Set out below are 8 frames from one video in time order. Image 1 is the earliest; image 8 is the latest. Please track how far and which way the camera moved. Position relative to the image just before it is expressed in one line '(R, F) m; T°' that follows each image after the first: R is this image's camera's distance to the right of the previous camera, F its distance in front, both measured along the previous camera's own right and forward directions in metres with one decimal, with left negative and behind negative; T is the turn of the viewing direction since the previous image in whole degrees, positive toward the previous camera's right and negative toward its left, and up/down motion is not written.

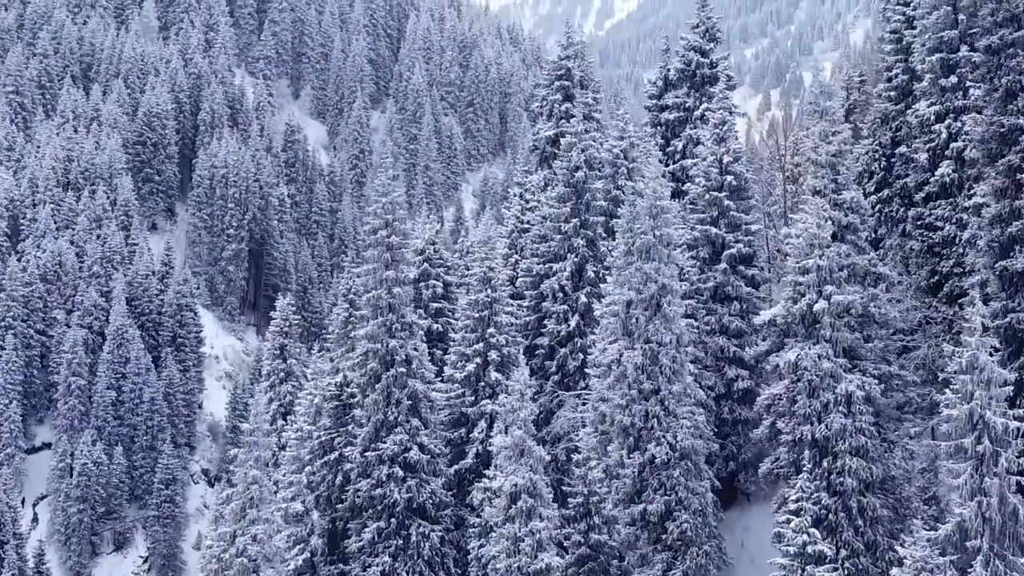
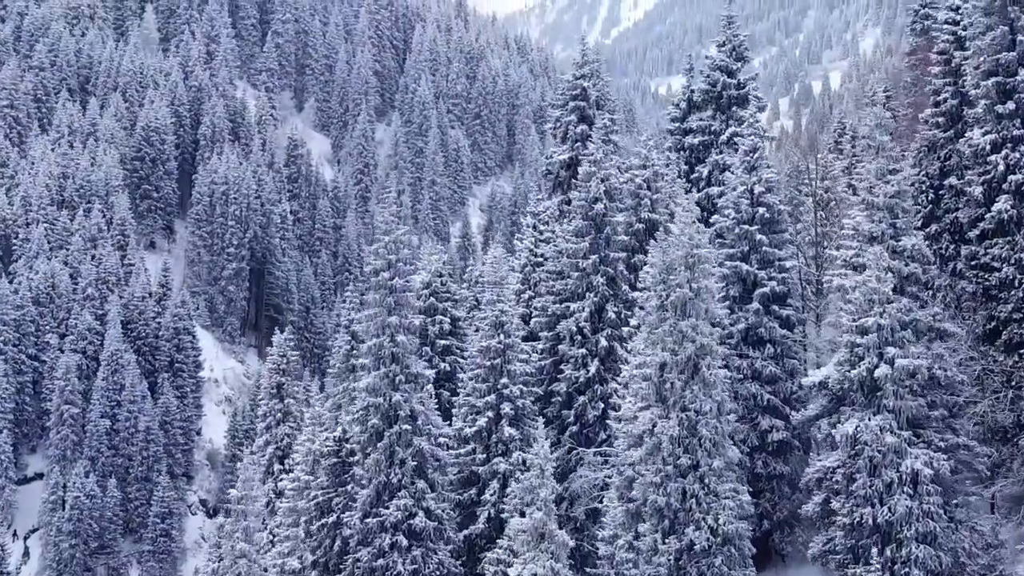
(-0.2, +2.7) m; 0°
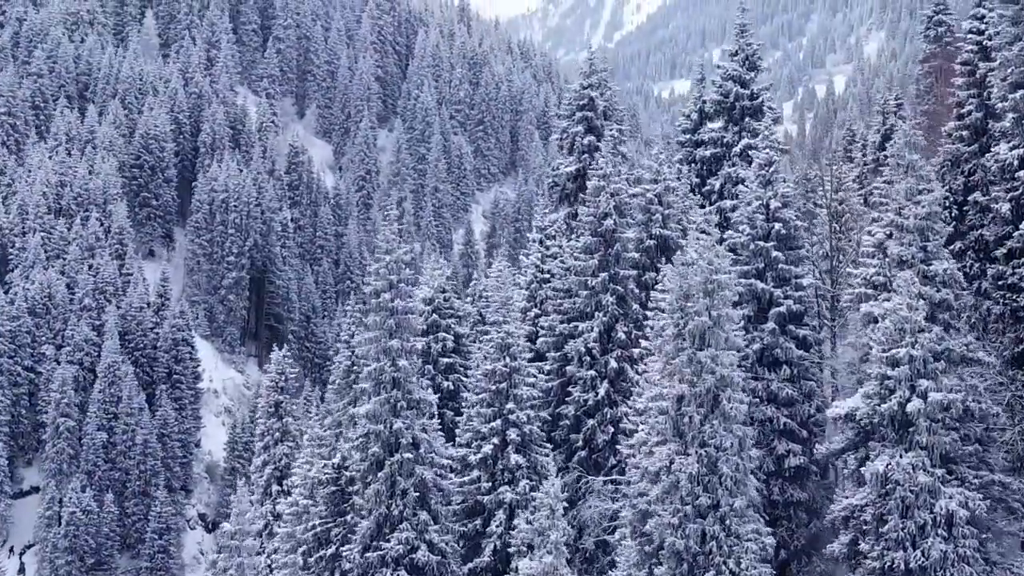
(-0.1, +1.2) m; 0°
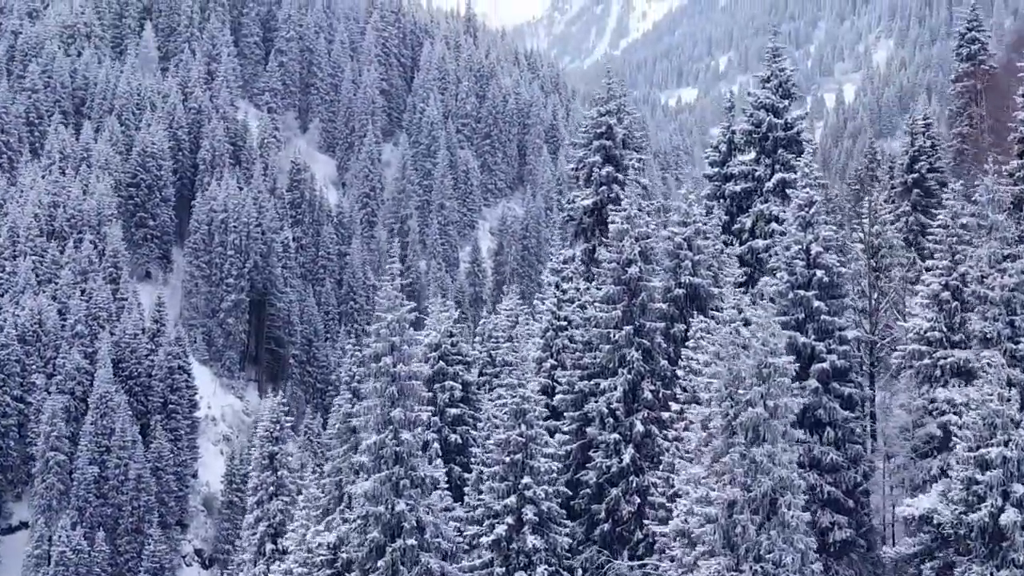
(-0.2, +2.8) m; 0°
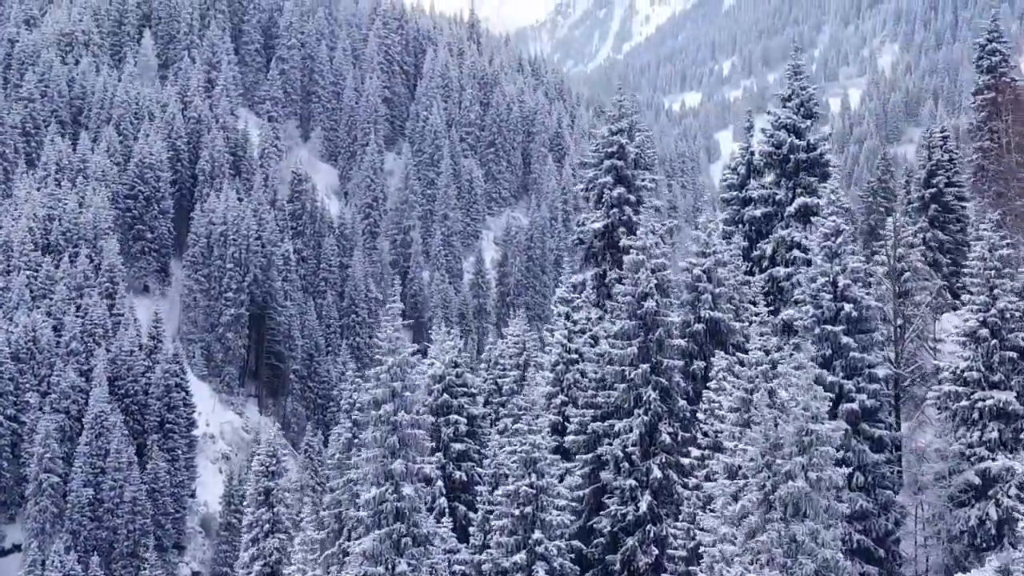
(-0.1, +1.6) m; 0°
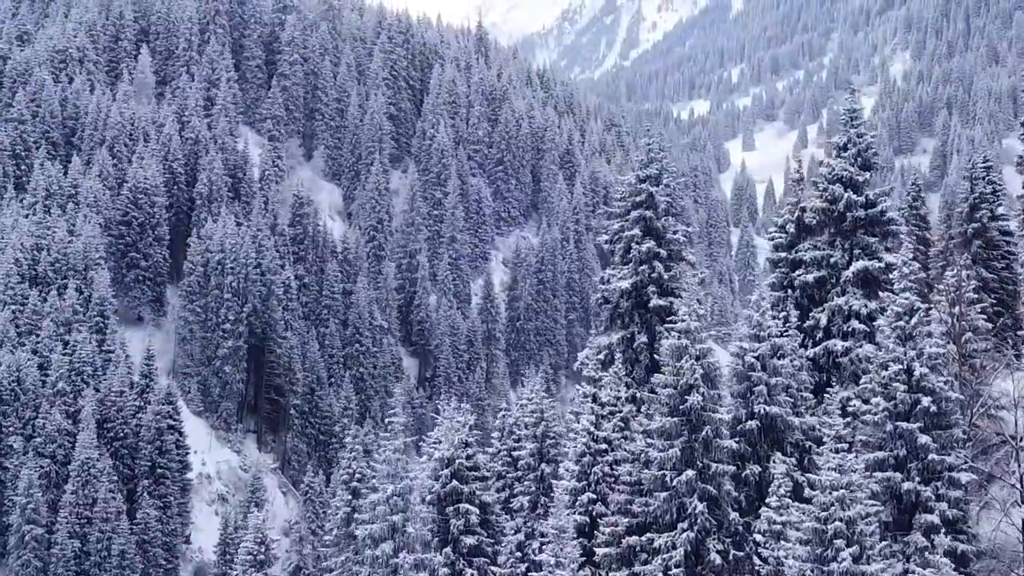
(-0.3, +3.7) m; 0°
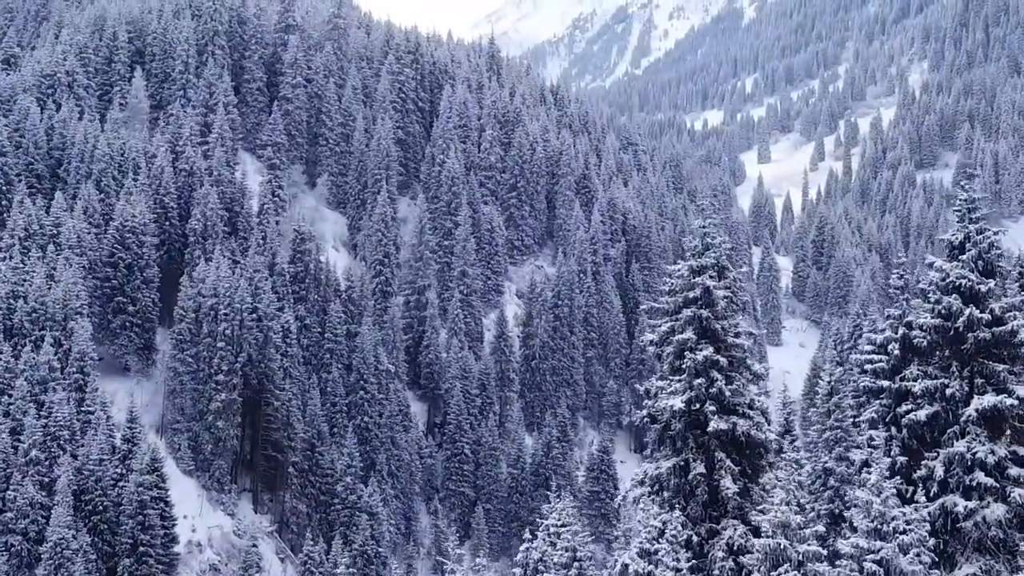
(-0.4, +5.8) m; 0°
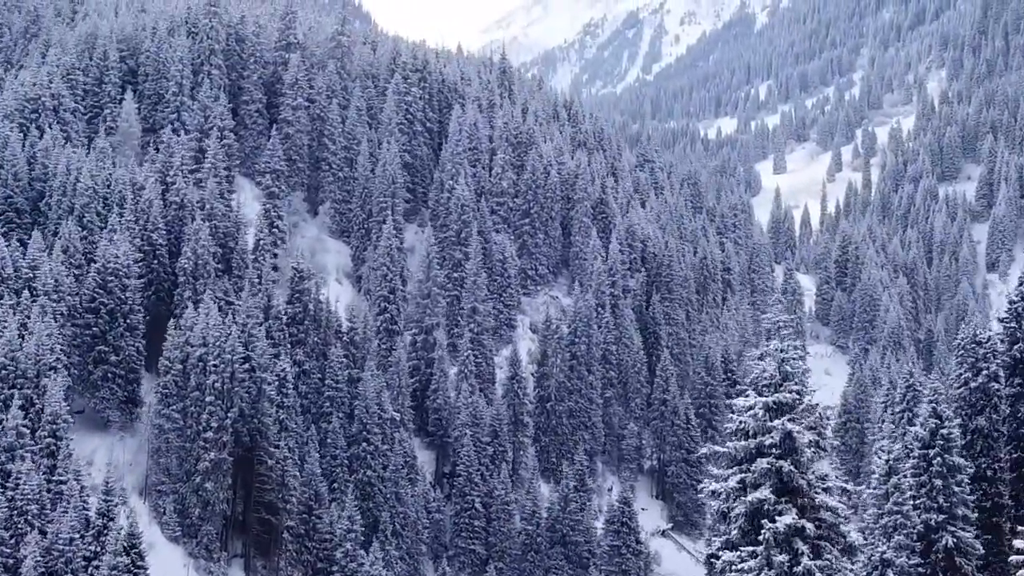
(-0.3, +5.8) m; 0°
